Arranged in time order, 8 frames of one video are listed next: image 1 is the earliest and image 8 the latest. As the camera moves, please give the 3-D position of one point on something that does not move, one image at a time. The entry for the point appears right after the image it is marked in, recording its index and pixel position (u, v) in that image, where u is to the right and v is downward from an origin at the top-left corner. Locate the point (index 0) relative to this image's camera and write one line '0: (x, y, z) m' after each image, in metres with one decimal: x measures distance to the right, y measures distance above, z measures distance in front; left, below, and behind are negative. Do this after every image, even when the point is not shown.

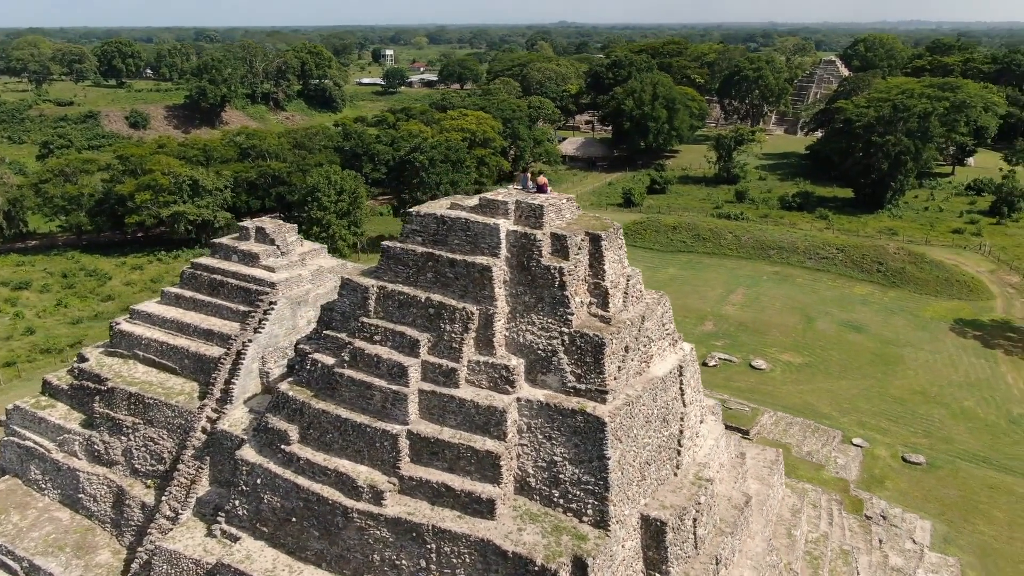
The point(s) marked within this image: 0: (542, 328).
0: (+0.4, -0.5, +9.3) m
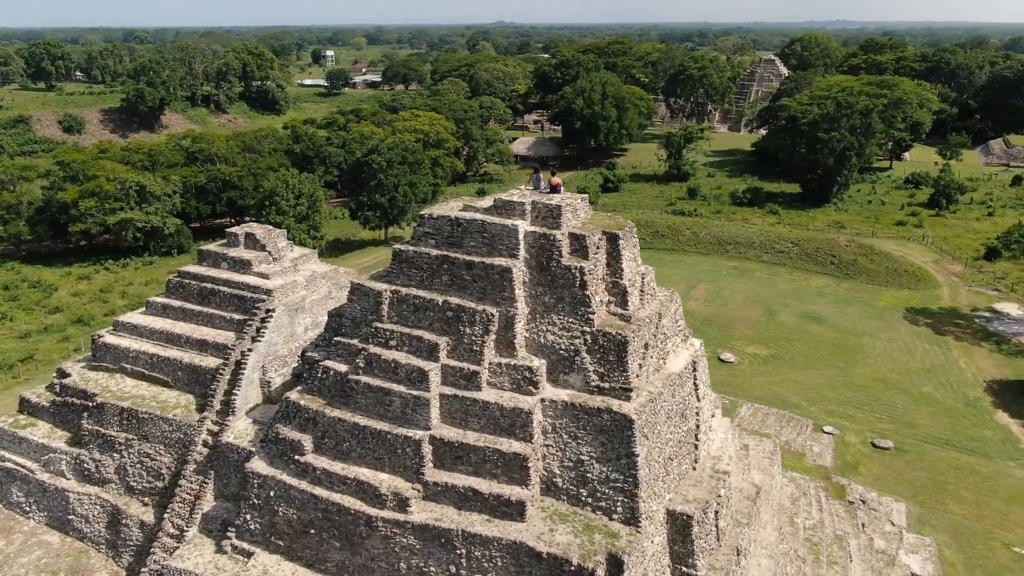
0: (+0.6, -0.5, +9.3) m
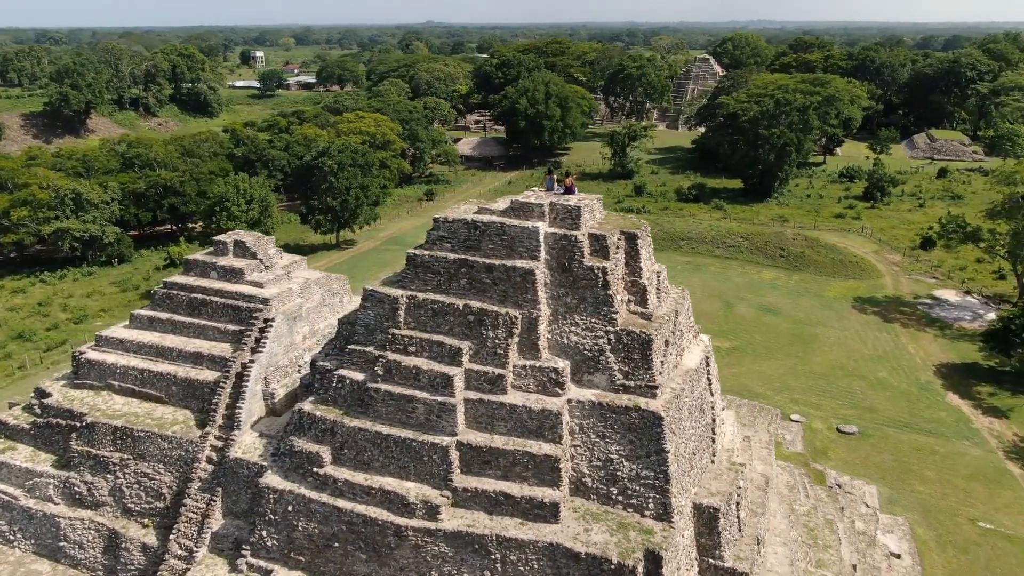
0: (+0.9, -0.5, +9.3) m
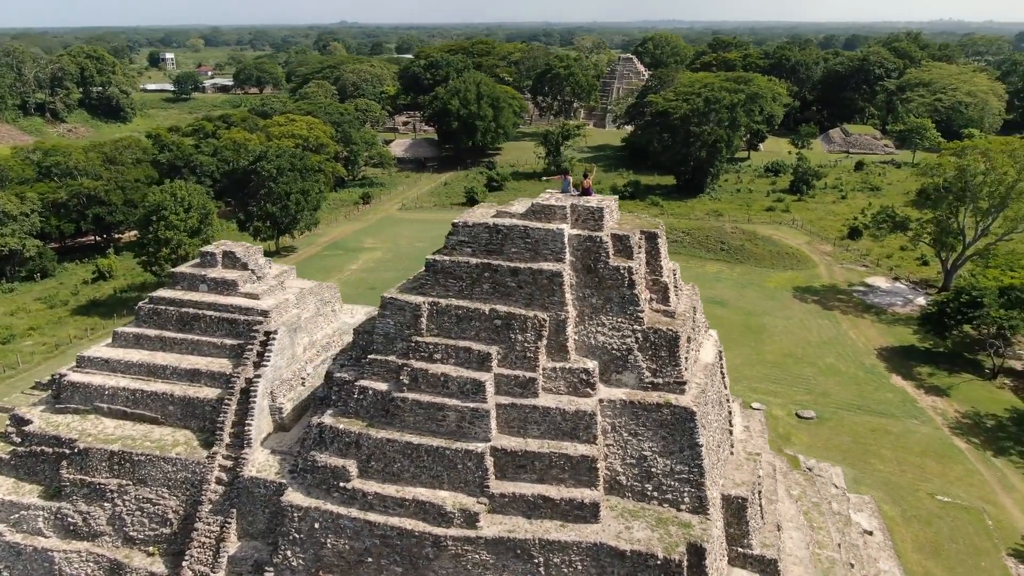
0: (+1.2, -0.5, +9.4) m
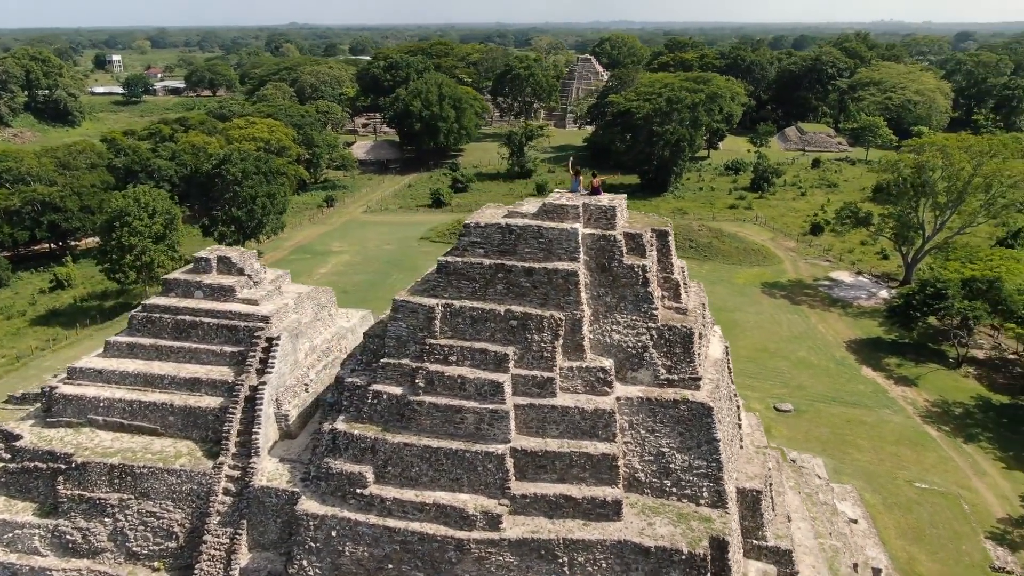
0: (+1.4, -0.5, +9.5) m
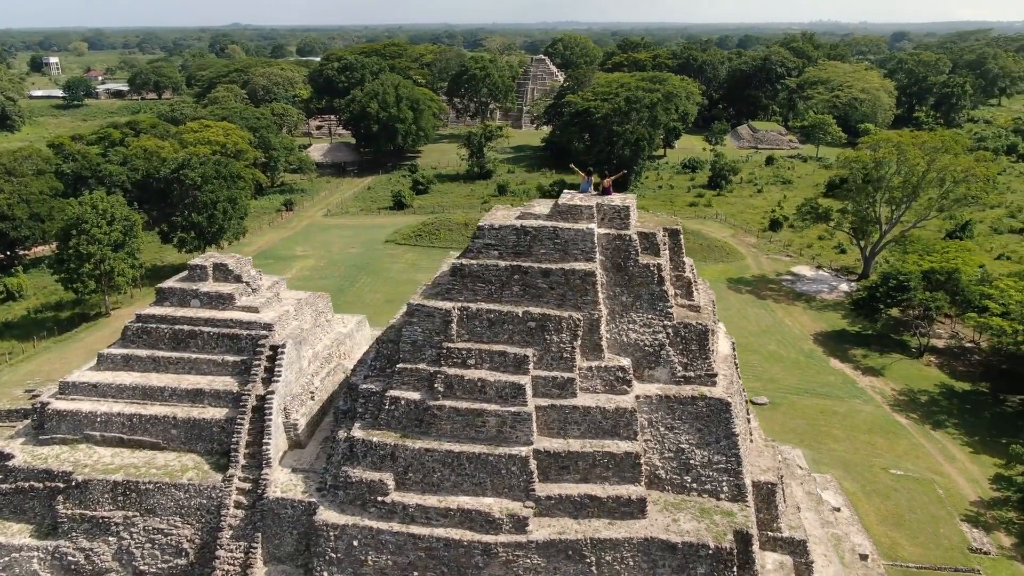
0: (+1.6, -0.4, +9.5) m
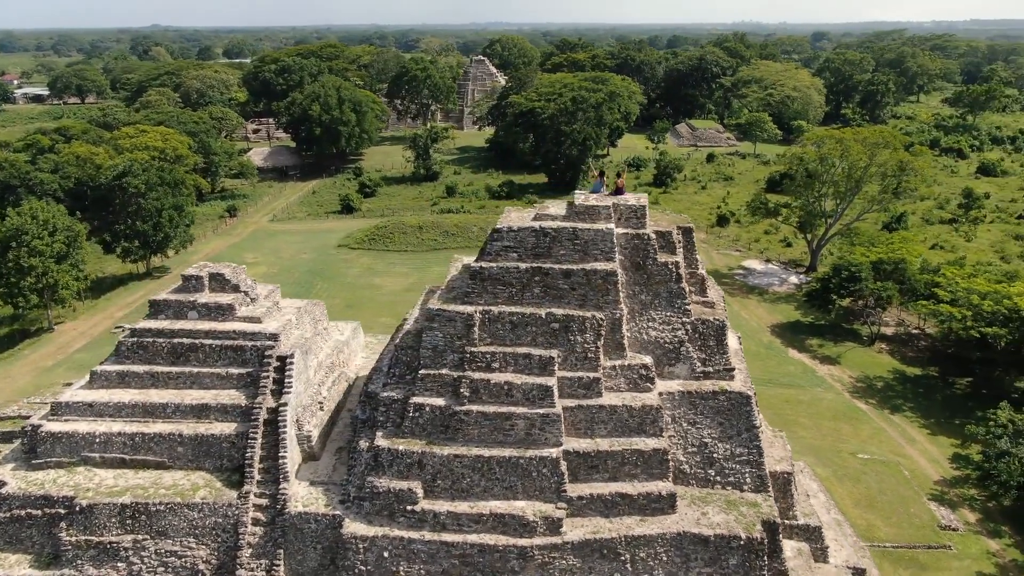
0: (+1.9, -0.4, +9.7) m
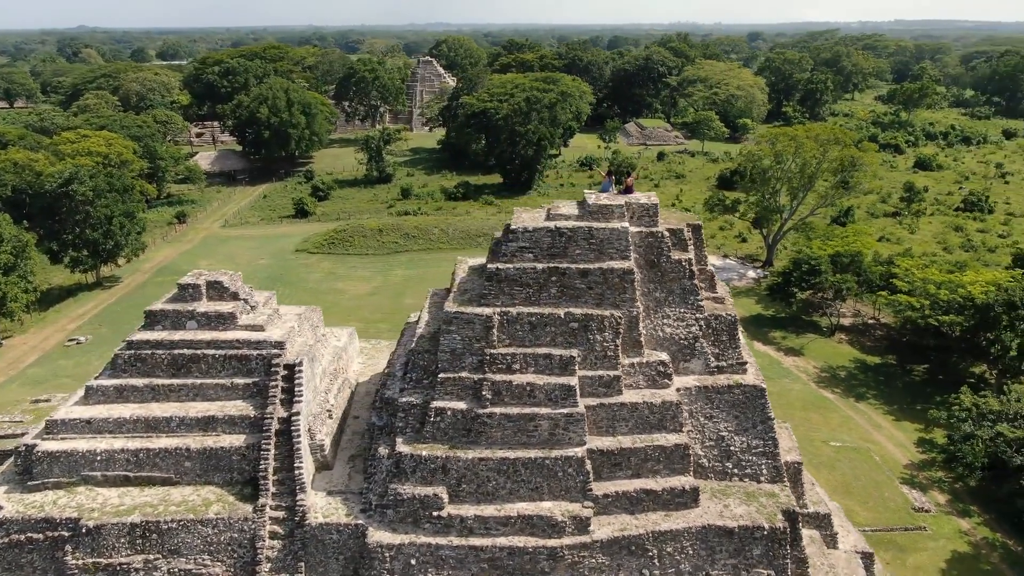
0: (+2.1, -0.4, +9.8) m
